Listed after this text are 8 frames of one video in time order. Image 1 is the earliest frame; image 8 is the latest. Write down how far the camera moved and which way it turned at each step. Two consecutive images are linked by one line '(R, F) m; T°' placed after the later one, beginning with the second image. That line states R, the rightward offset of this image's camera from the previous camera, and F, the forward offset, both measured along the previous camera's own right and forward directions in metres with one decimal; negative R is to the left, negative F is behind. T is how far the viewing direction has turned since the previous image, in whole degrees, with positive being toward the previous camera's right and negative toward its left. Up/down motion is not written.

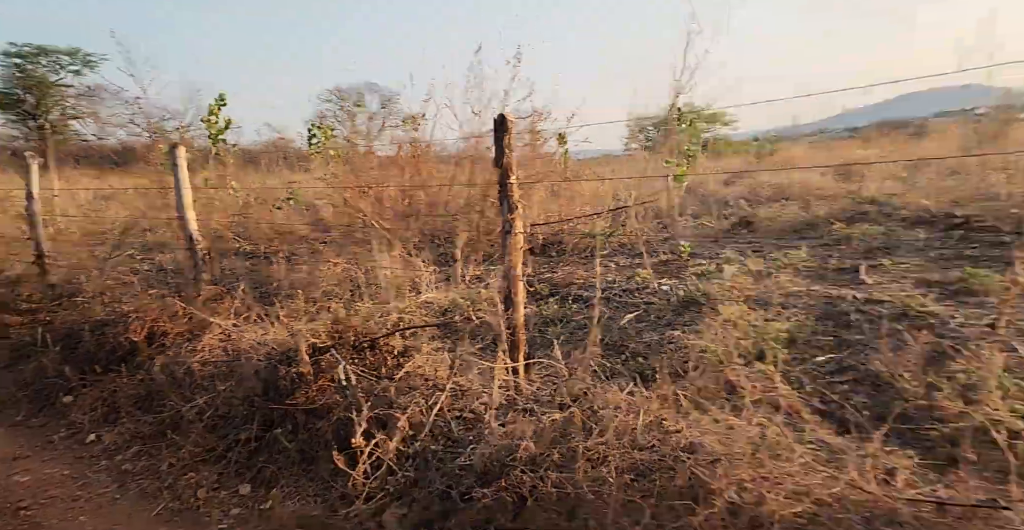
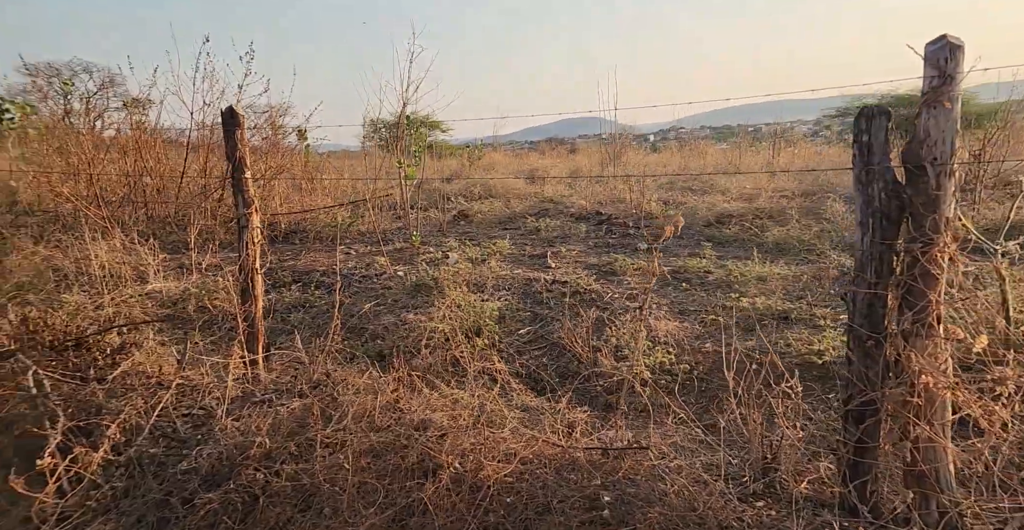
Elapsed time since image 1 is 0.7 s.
(0.0, -0.1) m; +21°
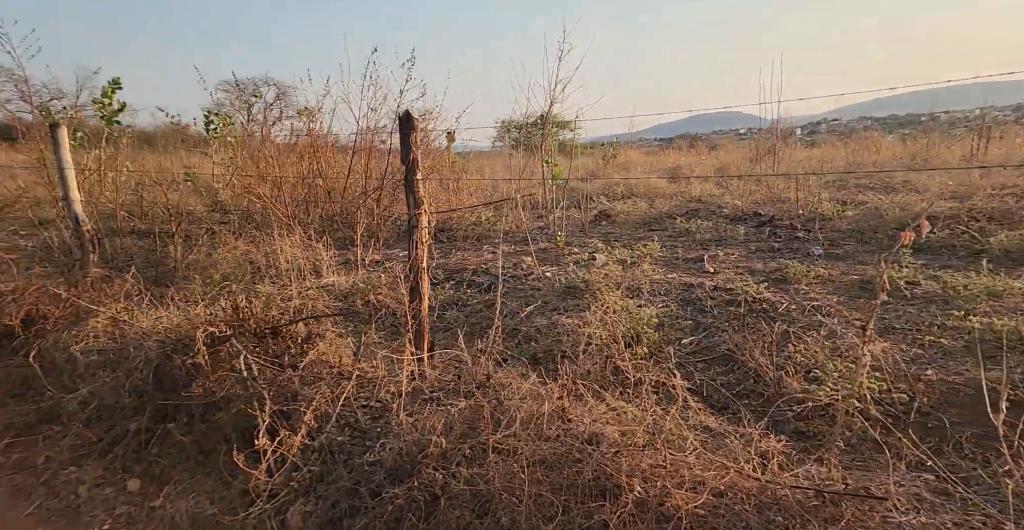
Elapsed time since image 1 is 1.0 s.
(-0.1, 0.0) m; -12°
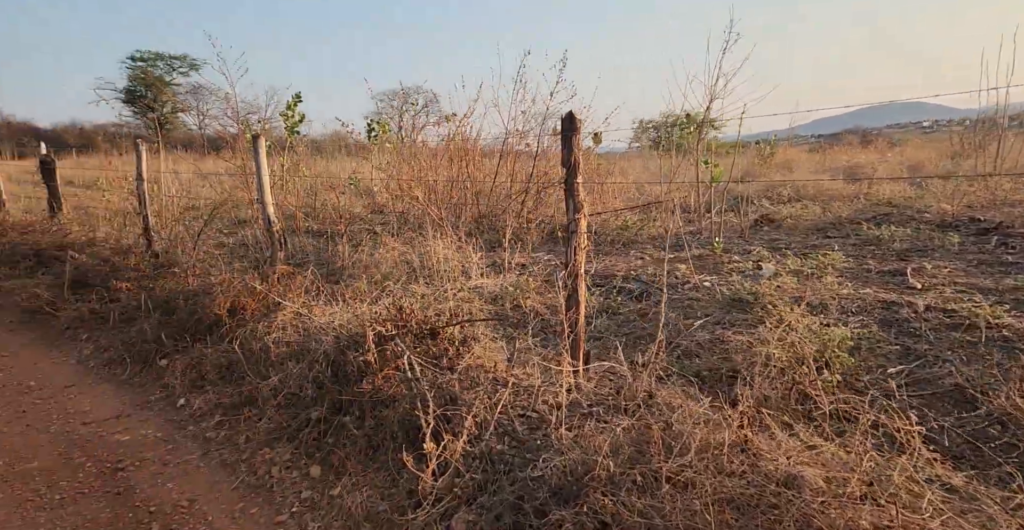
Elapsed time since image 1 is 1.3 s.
(-0.1, +0.1) m; -12°
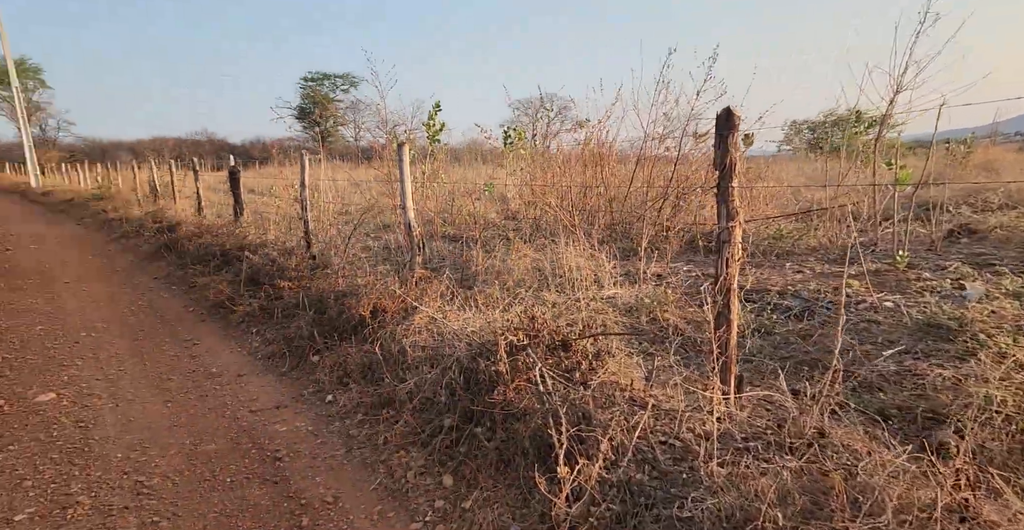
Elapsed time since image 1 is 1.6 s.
(0.0, +0.1) m; -12°
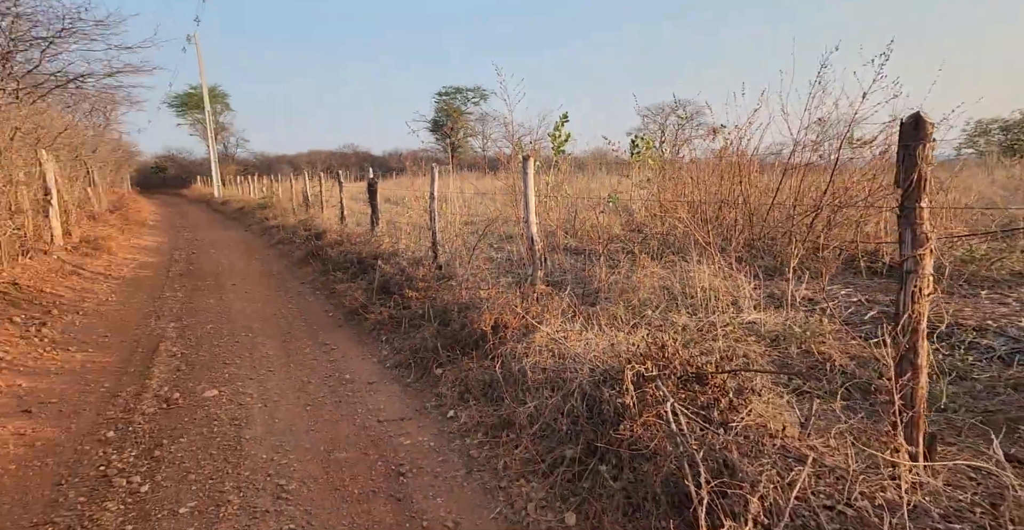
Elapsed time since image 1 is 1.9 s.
(0.0, +0.2) m; -11°
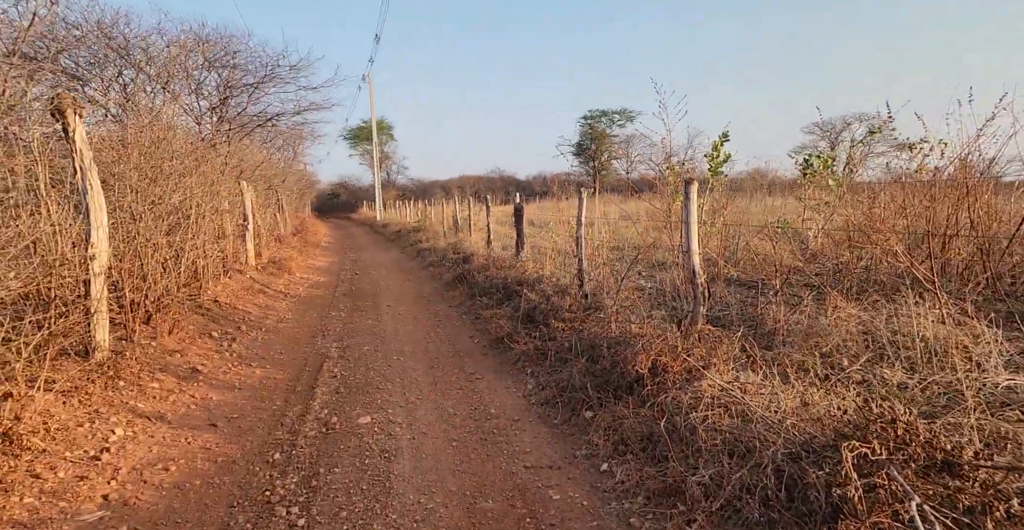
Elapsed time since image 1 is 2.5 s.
(-0.1, +0.4) m; -13°
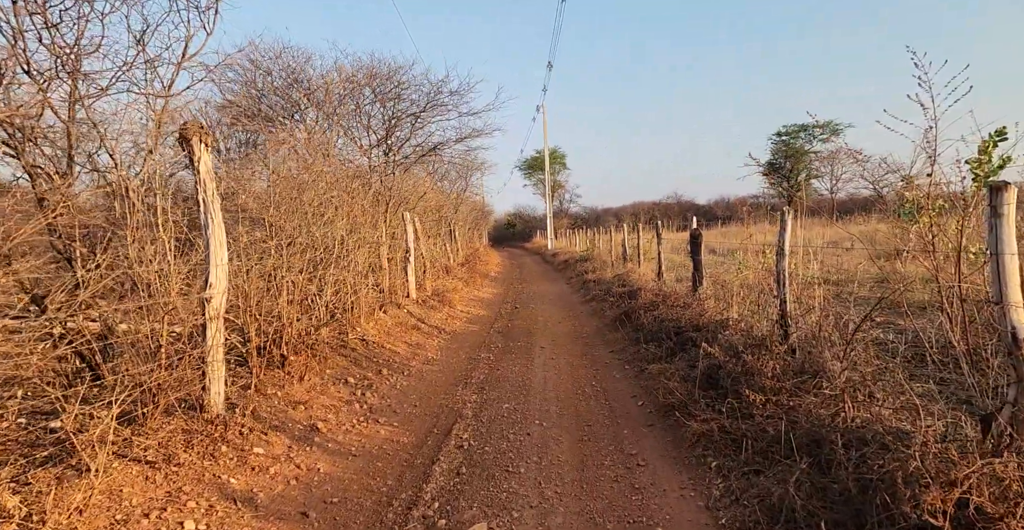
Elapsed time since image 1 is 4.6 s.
(0.0, +1.6) m; -16°
